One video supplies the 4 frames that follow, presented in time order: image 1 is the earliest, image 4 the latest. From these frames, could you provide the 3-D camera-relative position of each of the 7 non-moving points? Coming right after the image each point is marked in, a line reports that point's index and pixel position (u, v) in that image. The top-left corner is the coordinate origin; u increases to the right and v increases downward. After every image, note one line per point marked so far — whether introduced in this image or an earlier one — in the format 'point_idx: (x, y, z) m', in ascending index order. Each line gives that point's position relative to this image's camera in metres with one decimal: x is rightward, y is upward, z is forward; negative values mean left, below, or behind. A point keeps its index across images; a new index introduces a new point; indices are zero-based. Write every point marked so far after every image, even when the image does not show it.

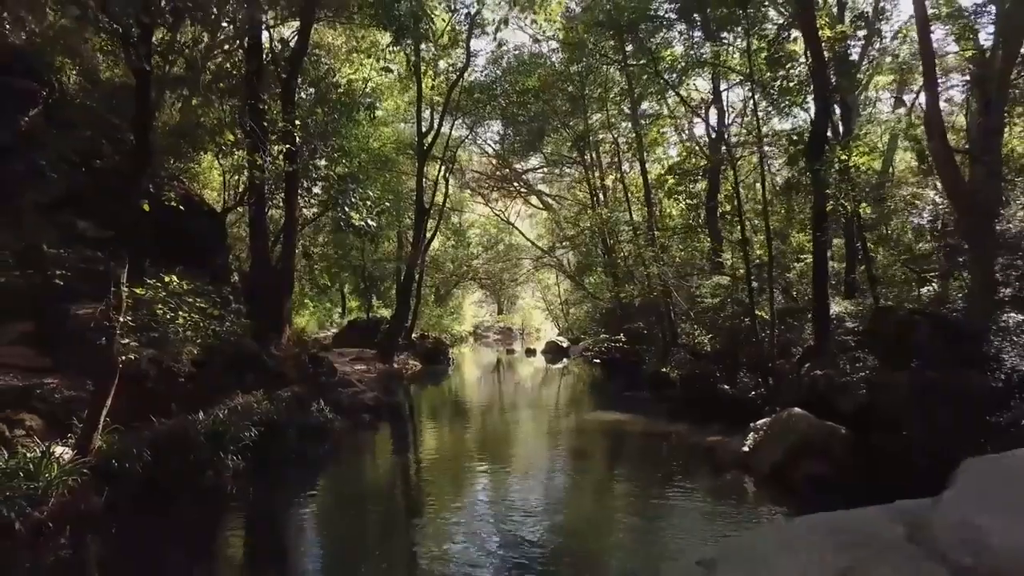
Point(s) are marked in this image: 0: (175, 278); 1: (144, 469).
0: (-3.7, +0.1, +7.7) m
1: (-3.8, -1.9, +7.3) m
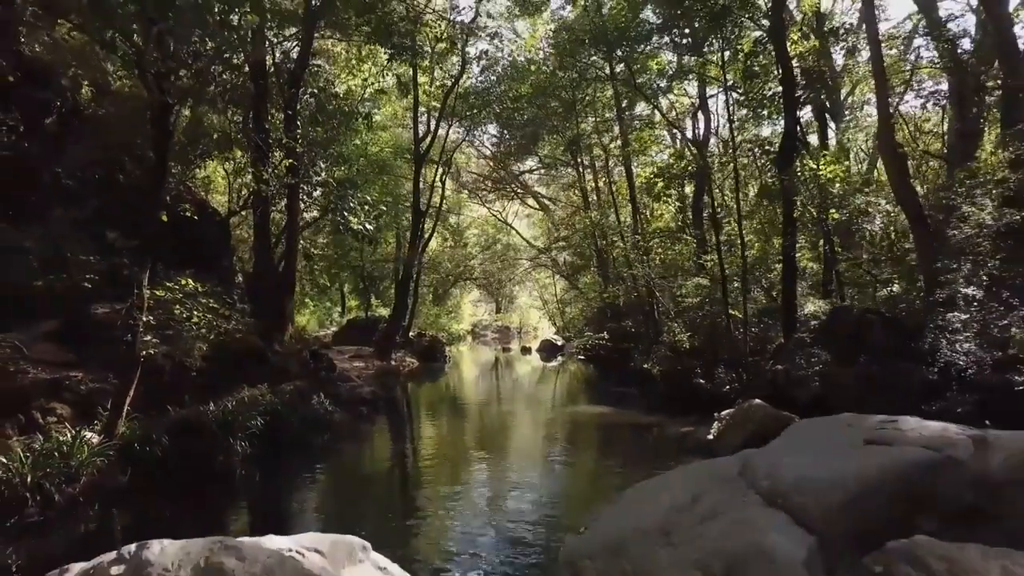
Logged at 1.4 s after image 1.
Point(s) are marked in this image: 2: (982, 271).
0: (-3.9, +0.1, +8.5) m
1: (-4.1, -1.9, +8.1) m
2: (+6.1, +0.2, +8.6) m
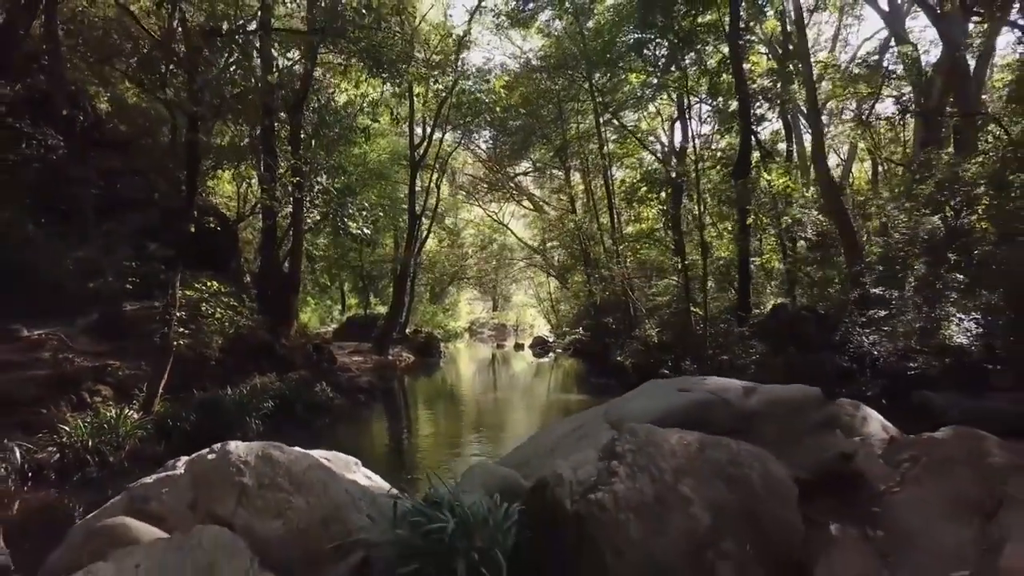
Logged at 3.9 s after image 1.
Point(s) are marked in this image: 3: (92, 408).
0: (-4.3, +0.1, +10.0) m
1: (-4.4, -1.9, +9.6) m
2: (+5.7, +0.2, +10.1) m
3: (-5.4, -1.5, +9.0) m
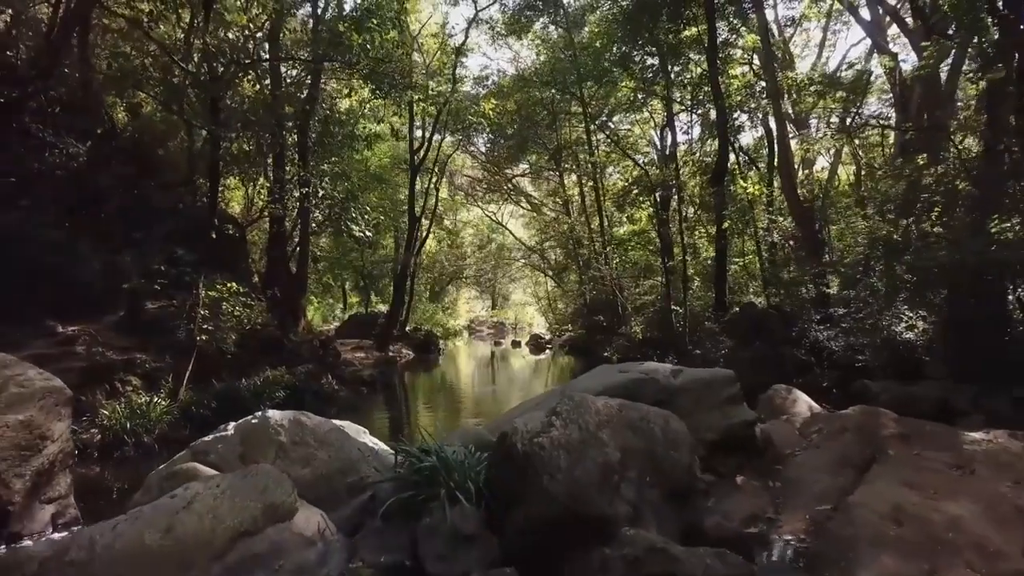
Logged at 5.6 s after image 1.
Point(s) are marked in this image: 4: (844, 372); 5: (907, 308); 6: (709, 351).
0: (-4.5, +0.1, +11.0) m
1: (-4.6, -1.9, +10.6) m
2: (+5.5, +0.2, +11.1) m
3: (-5.6, -1.5, +10.0) m
4: (+5.4, -1.4, +11.2) m
5: (+5.8, -0.3, +10.3) m
6: (+3.7, -1.2, +13.2) m
